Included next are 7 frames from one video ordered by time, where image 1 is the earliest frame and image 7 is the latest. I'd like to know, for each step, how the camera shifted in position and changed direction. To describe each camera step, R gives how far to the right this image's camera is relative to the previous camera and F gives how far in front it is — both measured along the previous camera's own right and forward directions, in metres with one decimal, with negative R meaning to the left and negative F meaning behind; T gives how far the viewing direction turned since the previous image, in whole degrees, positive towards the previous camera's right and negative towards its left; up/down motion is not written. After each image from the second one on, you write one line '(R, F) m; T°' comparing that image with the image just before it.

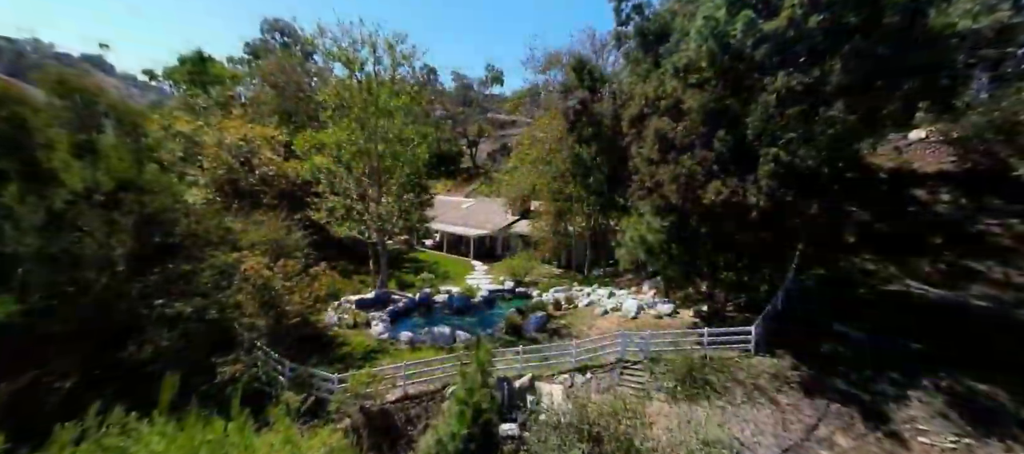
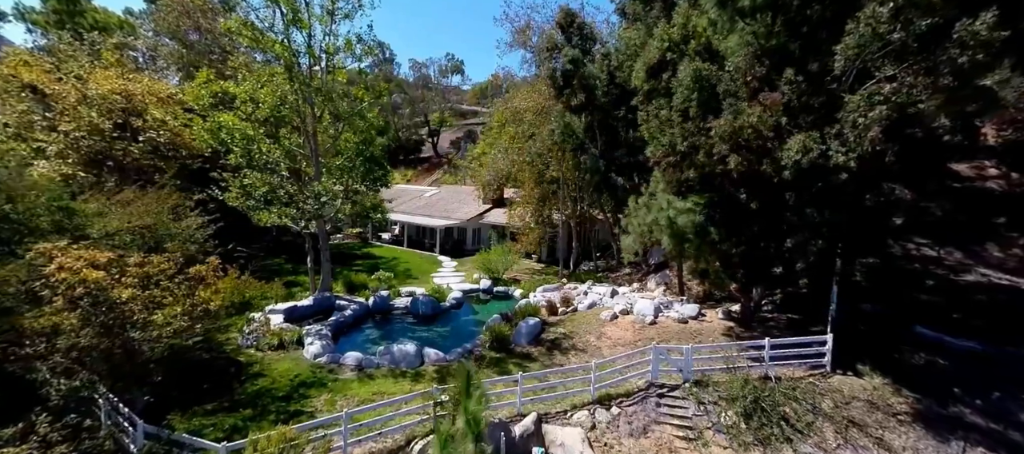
(-0.7, +4.5) m; +5°
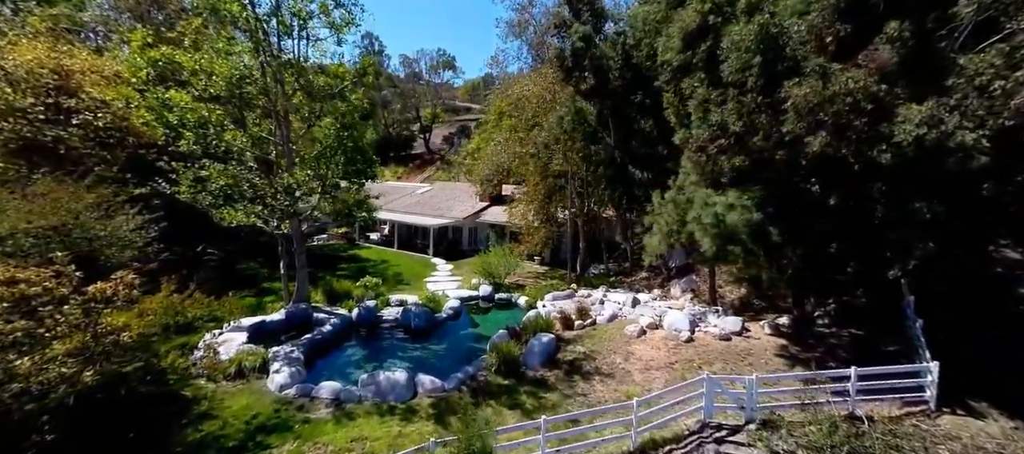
(-0.5, +2.4) m; +1°
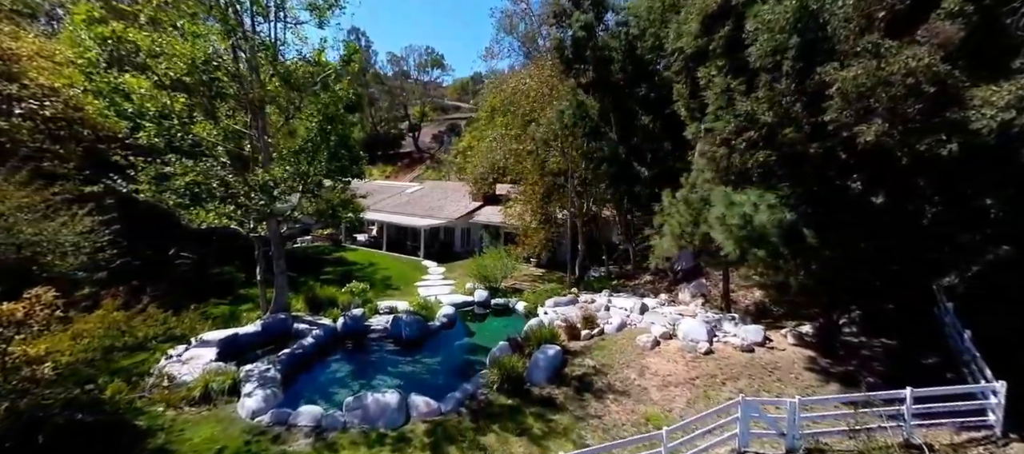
(-0.3, +1.2) m; +1°
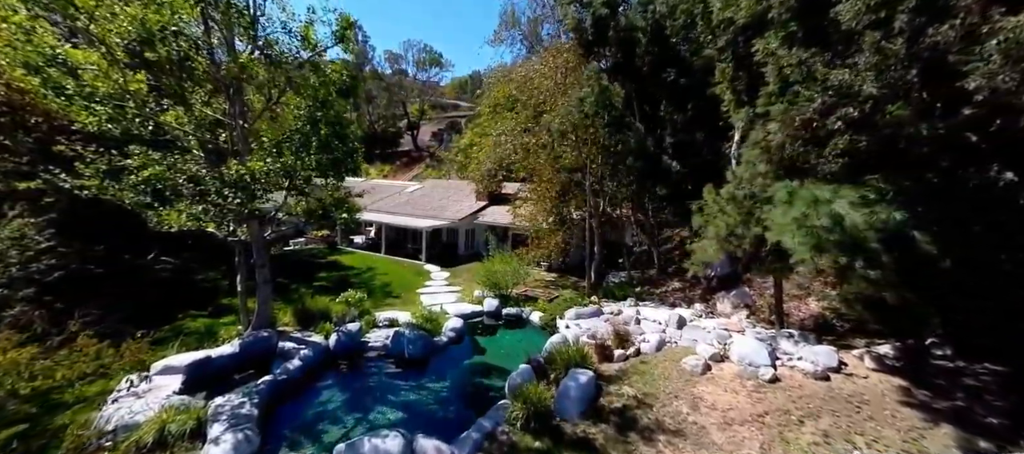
(-0.5, +1.9) m; 0°
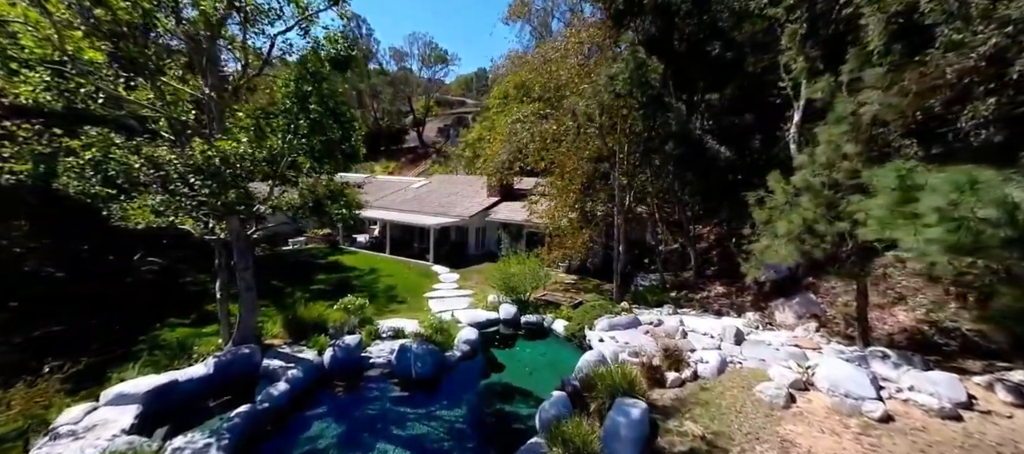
(-0.5, +2.0) m; -1°
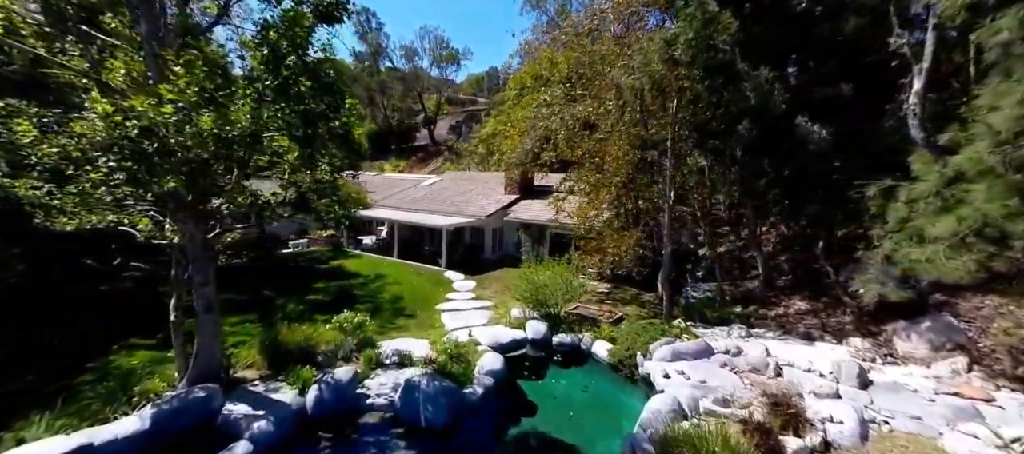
(-0.5, +2.8) m; -1°
